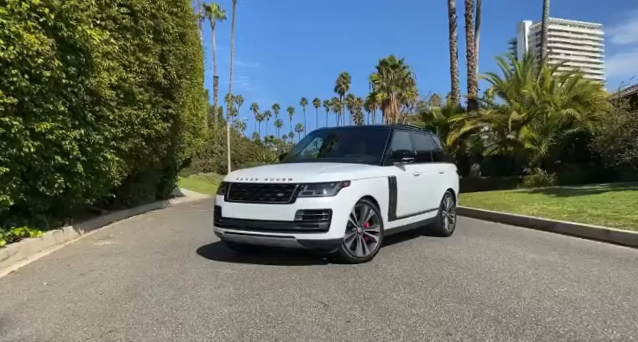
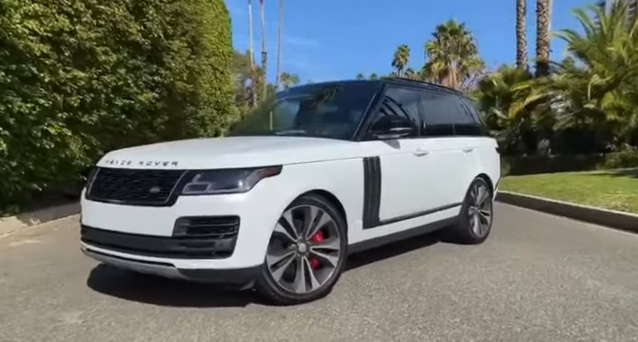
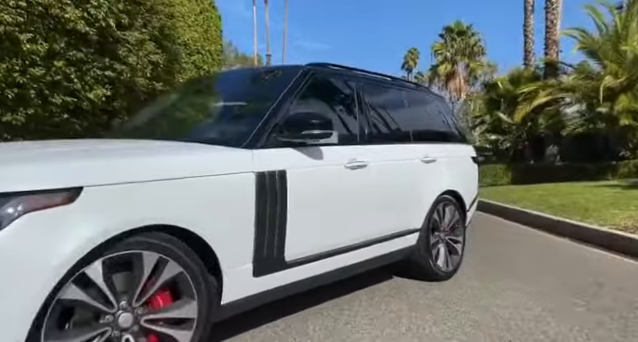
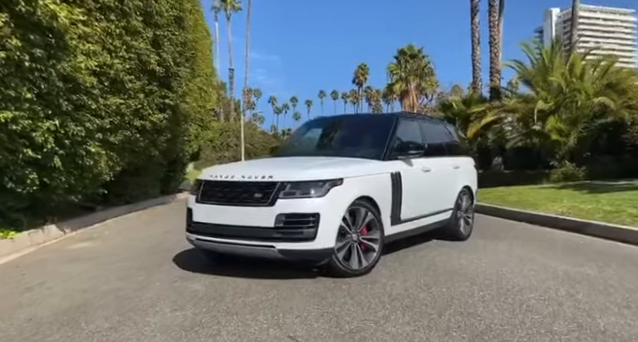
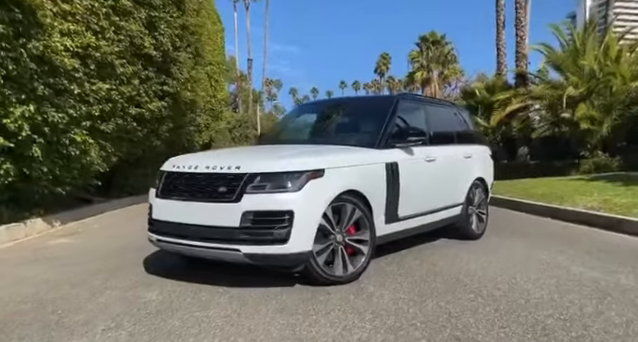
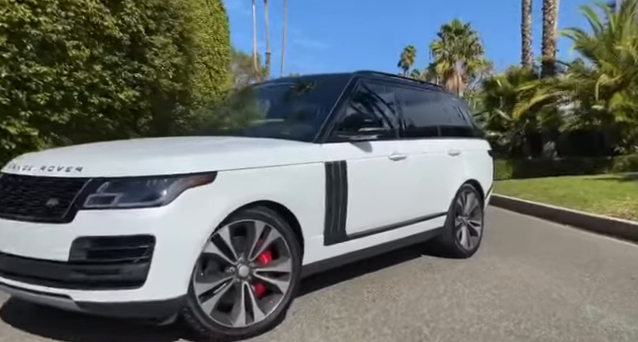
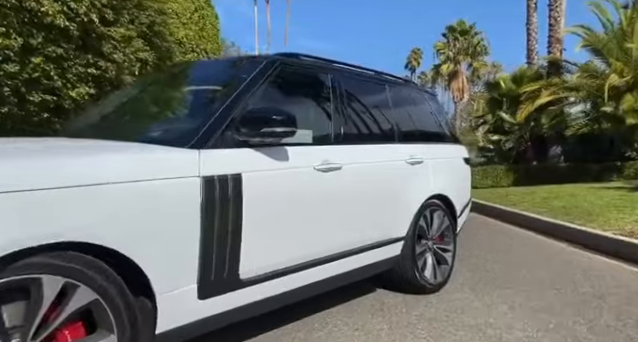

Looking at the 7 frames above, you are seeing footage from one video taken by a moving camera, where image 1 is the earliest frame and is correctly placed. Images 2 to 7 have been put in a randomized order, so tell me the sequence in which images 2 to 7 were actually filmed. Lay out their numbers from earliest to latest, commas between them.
4, 5, 2, 6, 3, 7
